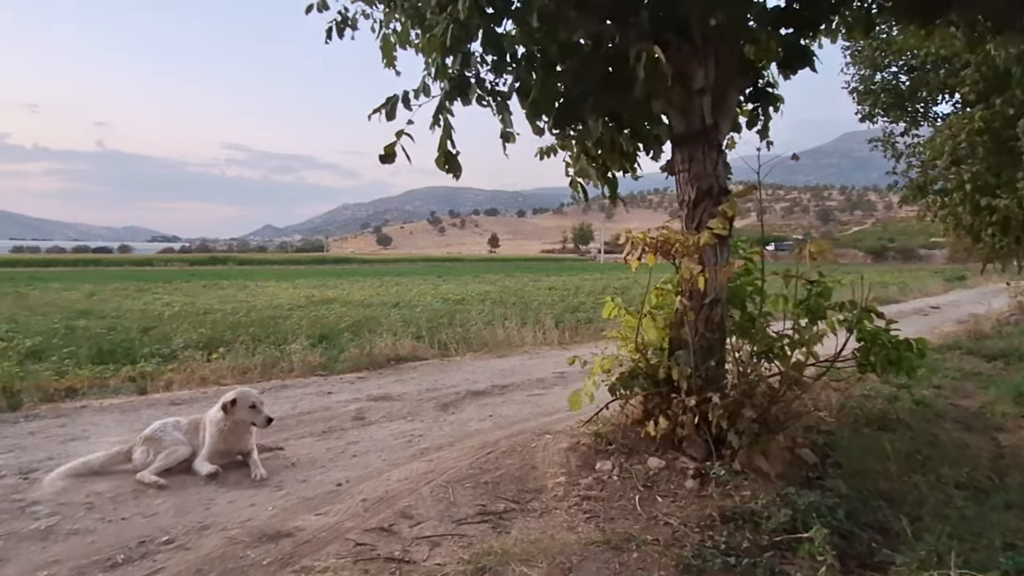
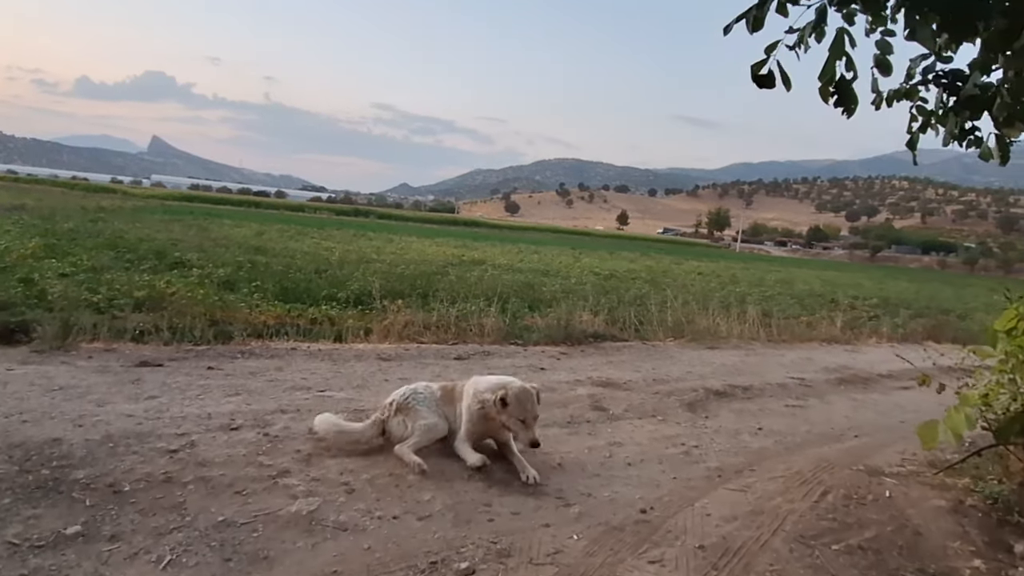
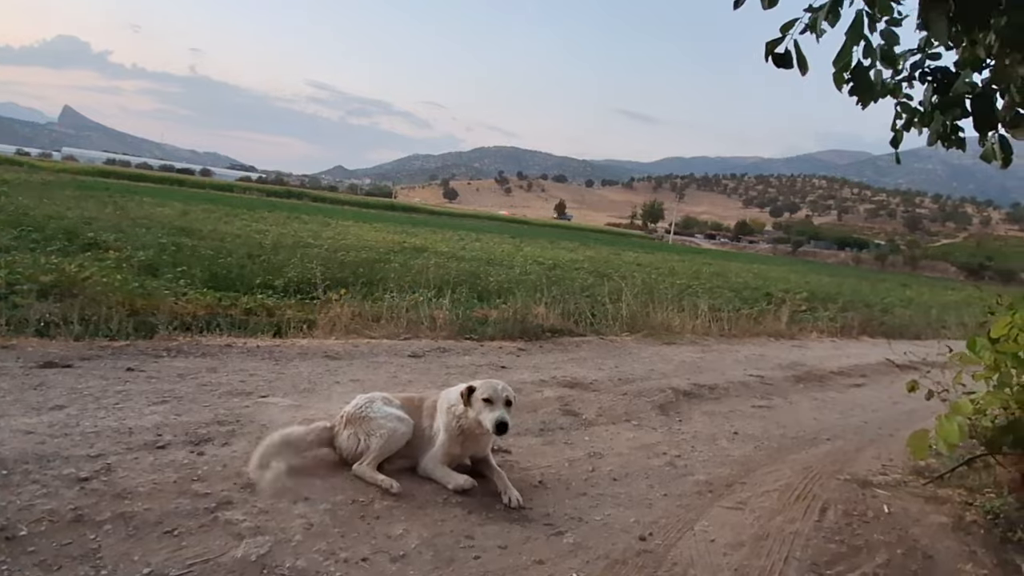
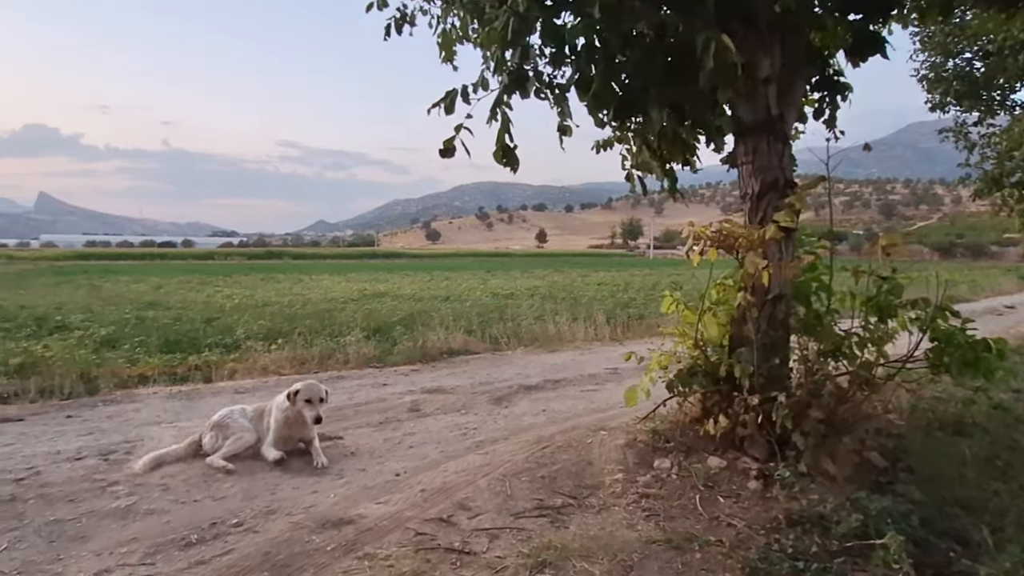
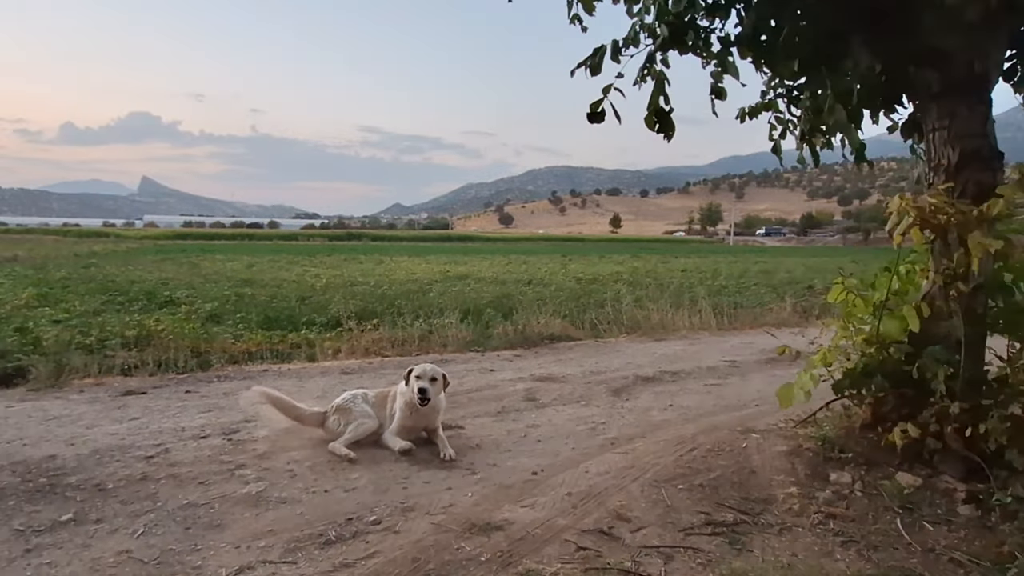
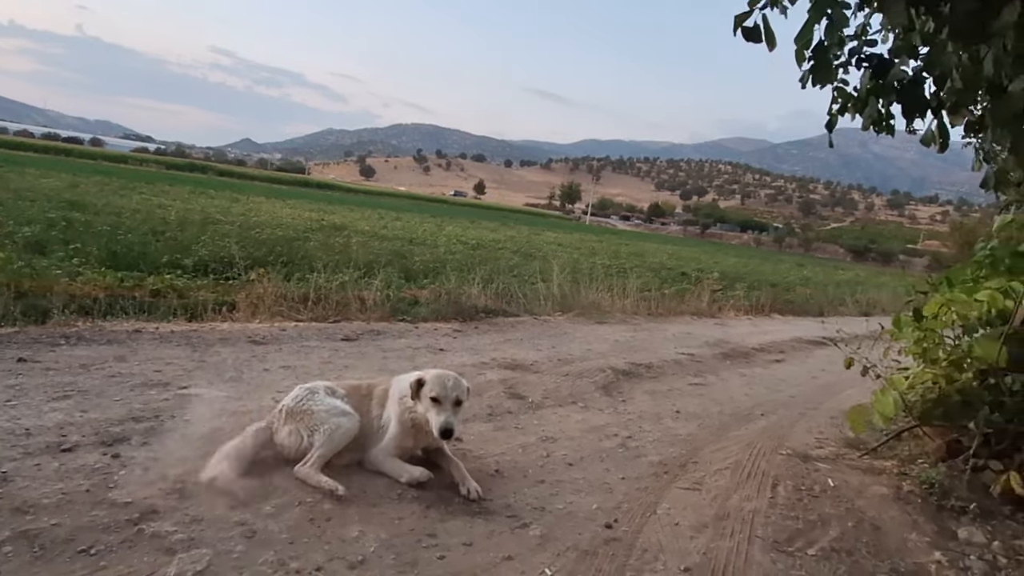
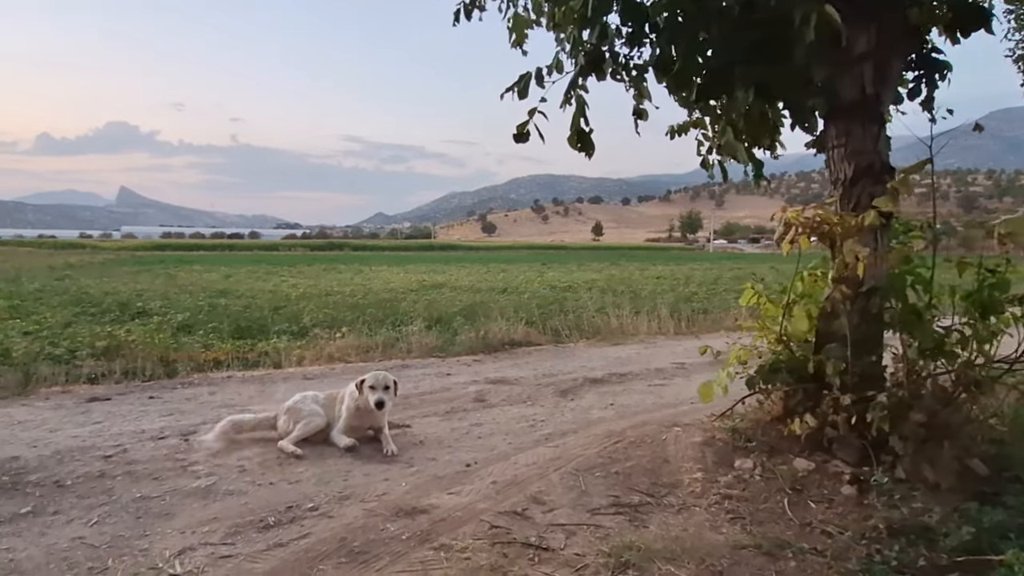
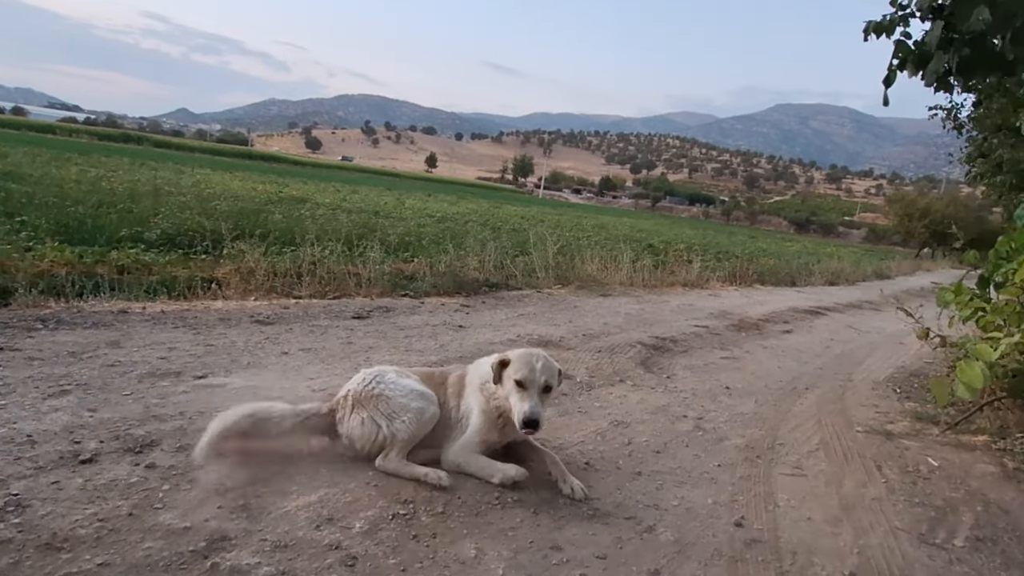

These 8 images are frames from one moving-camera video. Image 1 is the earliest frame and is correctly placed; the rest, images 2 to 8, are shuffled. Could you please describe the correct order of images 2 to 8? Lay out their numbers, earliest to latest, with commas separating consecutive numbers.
4, 7, 5, 2, 3, 6, 8
